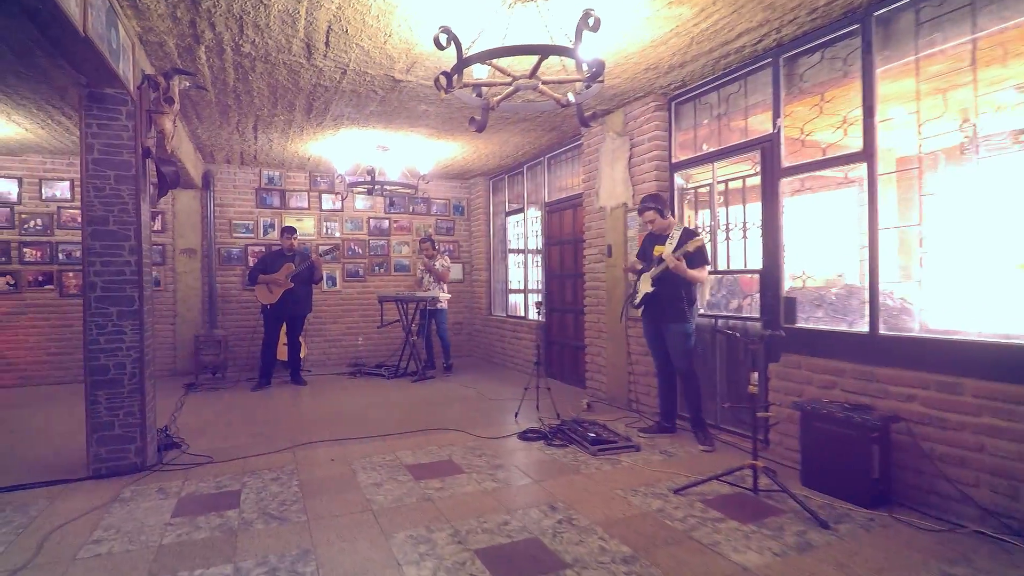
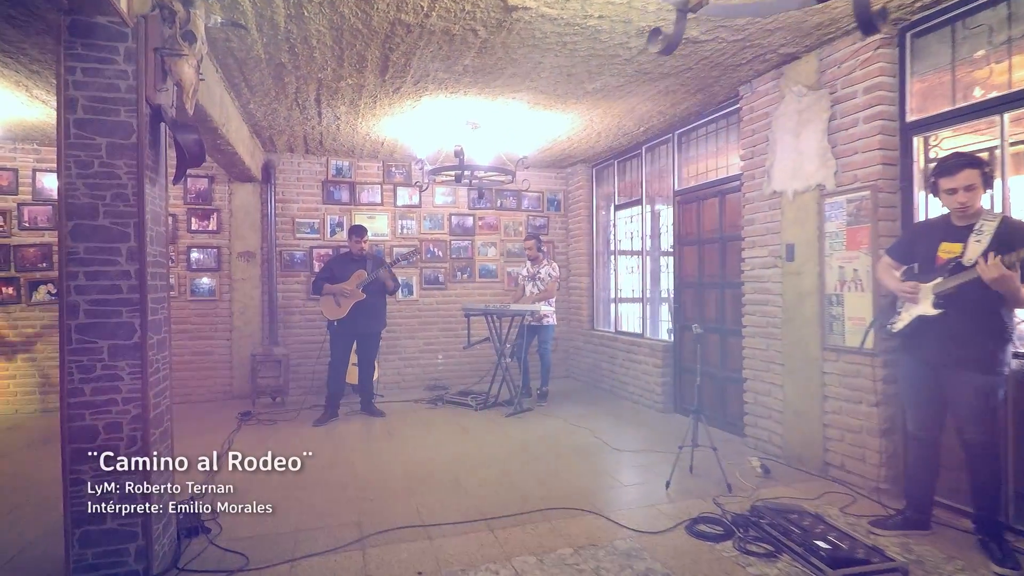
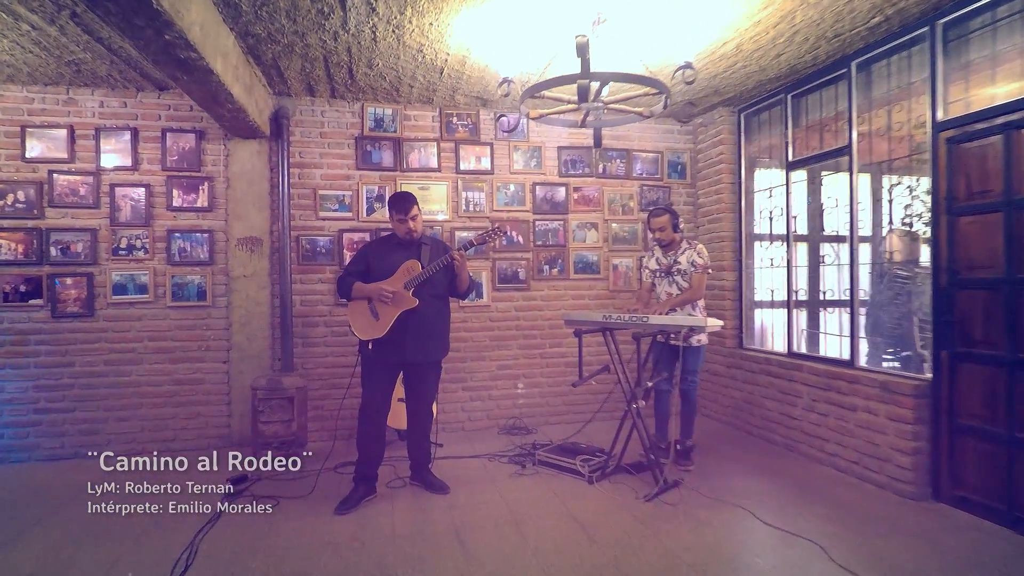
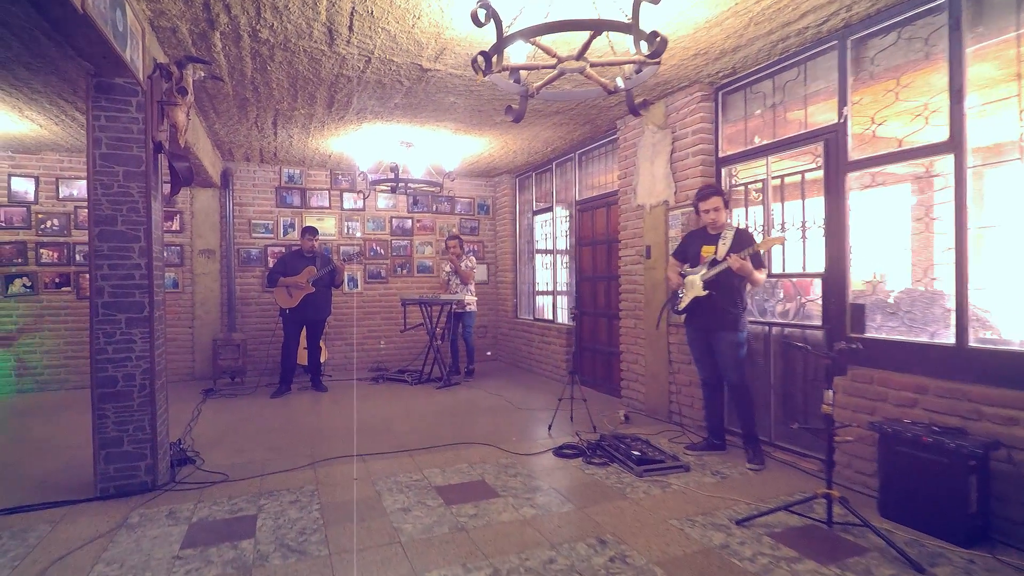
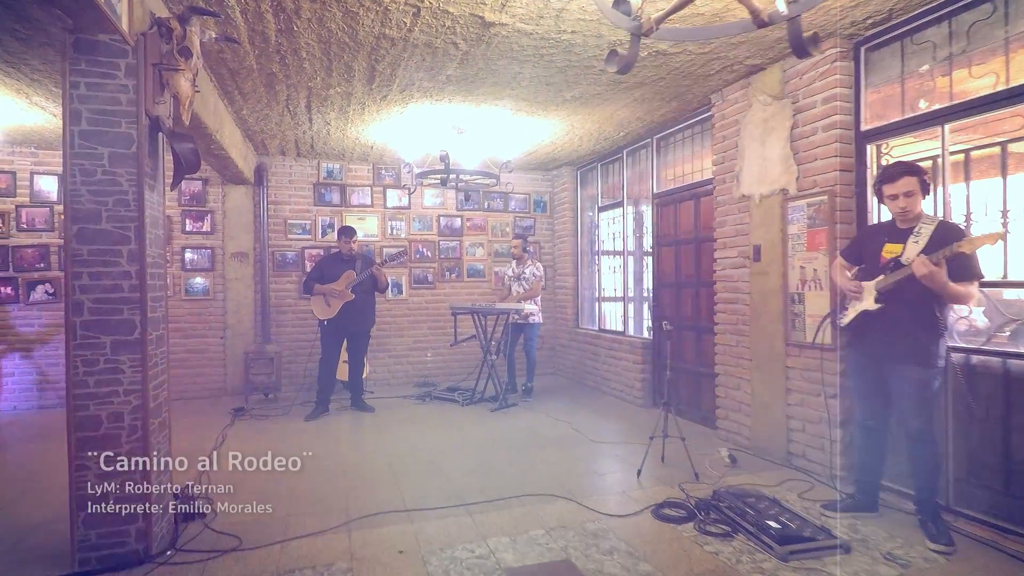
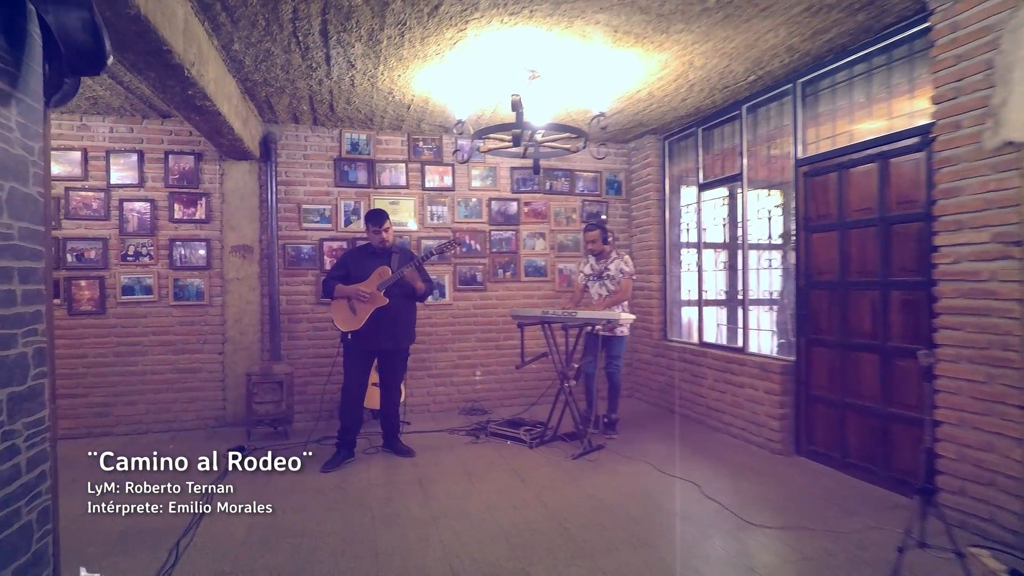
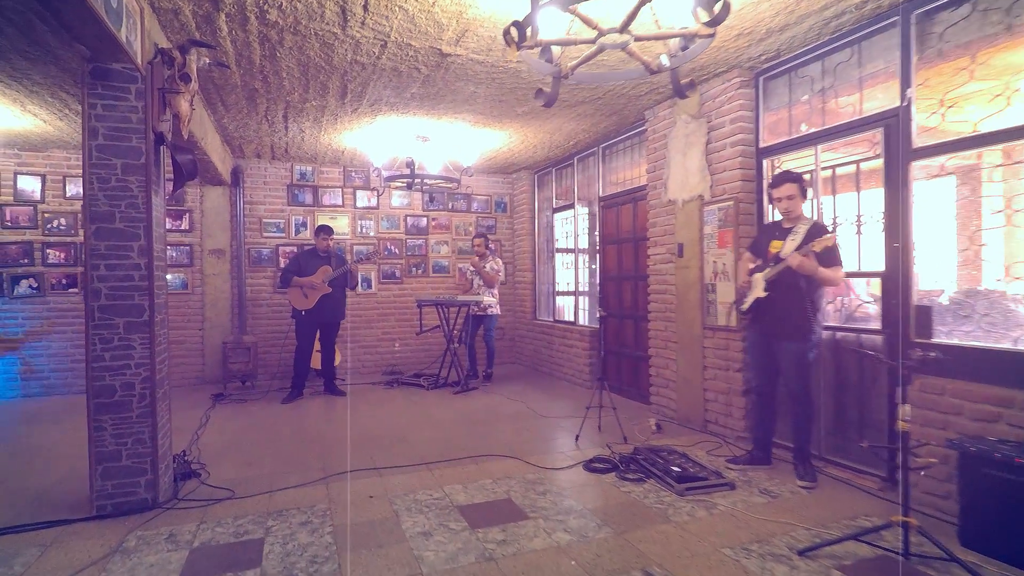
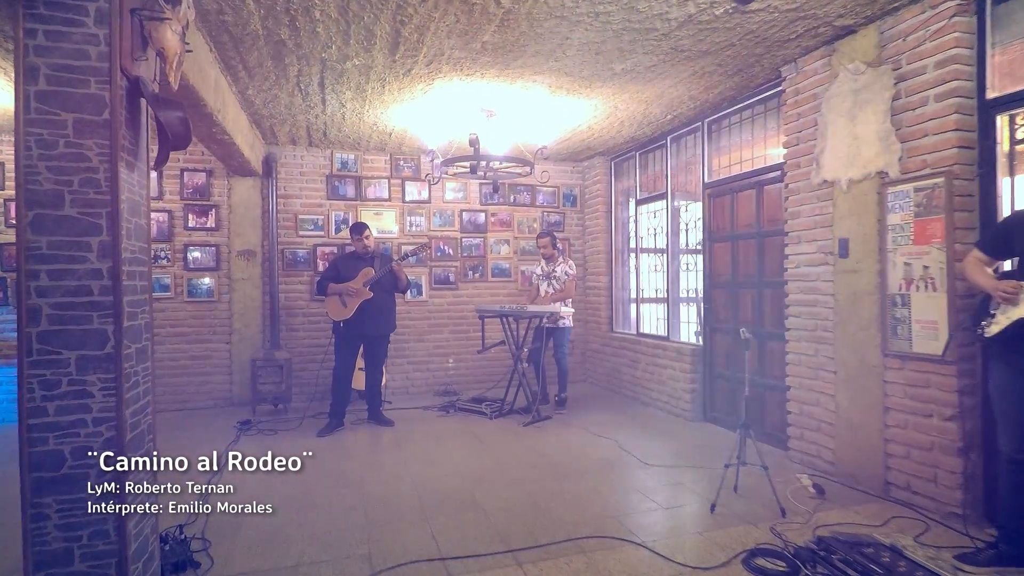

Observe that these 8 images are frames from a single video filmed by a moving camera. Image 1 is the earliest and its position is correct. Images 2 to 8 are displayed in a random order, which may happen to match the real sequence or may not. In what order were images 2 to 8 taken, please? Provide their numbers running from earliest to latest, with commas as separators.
4, 7, 5, 2, 8, 6, 3
